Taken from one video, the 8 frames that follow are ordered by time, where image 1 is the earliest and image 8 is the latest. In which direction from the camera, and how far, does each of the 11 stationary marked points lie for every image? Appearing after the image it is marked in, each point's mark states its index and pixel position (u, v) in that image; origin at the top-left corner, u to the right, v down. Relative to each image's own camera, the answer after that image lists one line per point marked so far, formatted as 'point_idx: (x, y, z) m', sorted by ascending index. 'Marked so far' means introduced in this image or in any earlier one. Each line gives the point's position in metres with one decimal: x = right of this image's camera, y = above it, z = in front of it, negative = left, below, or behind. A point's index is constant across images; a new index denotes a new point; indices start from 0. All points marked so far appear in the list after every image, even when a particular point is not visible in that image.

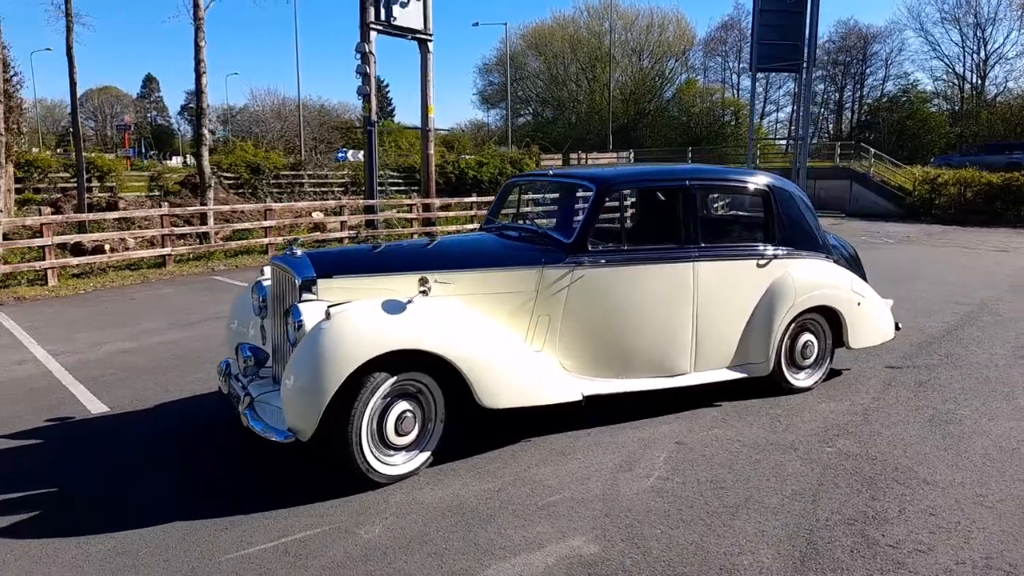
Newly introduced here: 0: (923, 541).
0: (+2.0, -1.2, +3.6) m
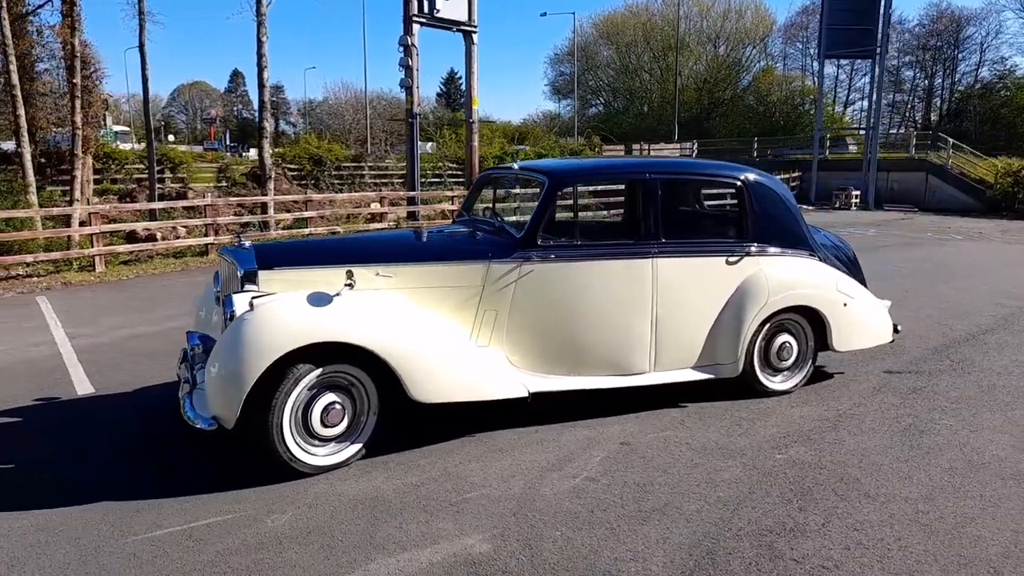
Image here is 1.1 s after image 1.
0: (+1.5, -1.2, +3.4) m
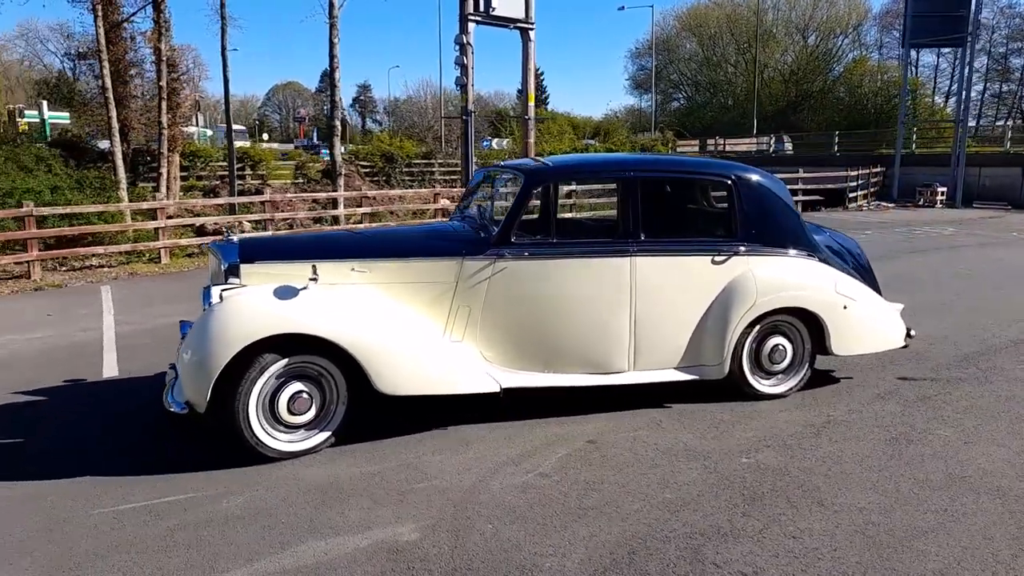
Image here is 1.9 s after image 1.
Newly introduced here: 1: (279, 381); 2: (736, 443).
0: (+1.1, -1.2, +3.3) m
1: (-1.4, -0.6, +4.4) m
2: (+1.4, -1.0, +4.7) m
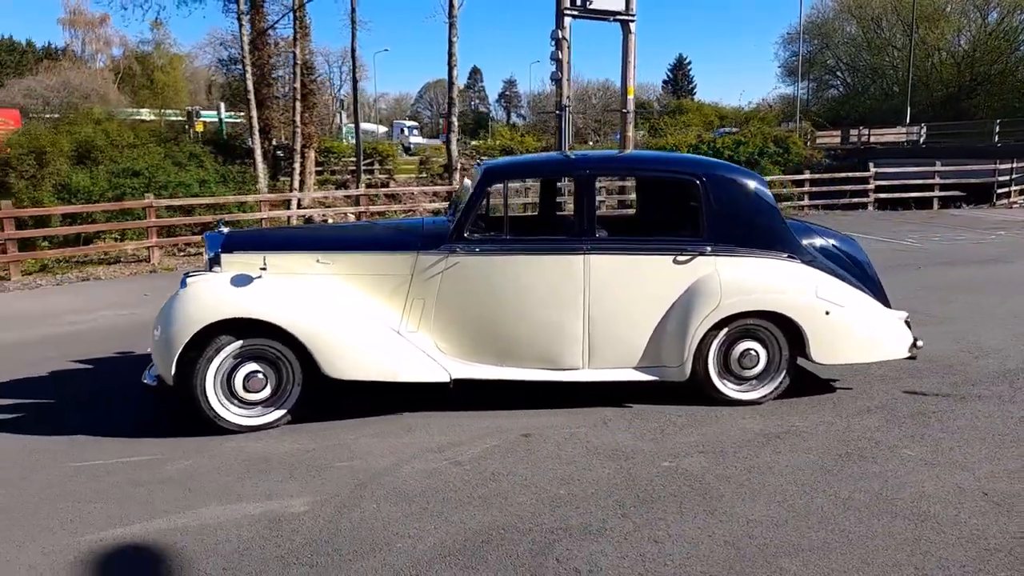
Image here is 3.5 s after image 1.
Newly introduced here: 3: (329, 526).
0: (+0.4, -1.2, +3.3) m
1: (-1.8, -0.5, +4.9) m
2: (+1.0, -1.0, +4.6) m
3: (-0.9, -1.2, +3.7) m
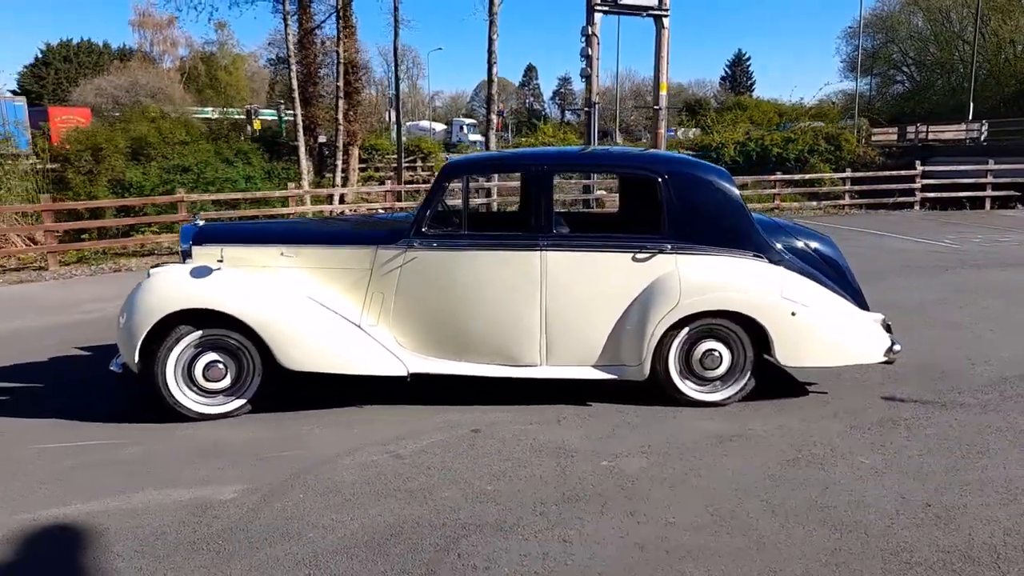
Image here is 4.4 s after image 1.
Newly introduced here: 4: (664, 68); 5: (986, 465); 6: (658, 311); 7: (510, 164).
0: (-0.1, -1.2, +3.3) m
1: (-2.2, -0.4, +5.0) m
2: (+0.6, -1.0, +4.6) m
3: (-1.3, -1.2, +3.8) m
4: (+3.9, +5.7, +19.0) m
5: (+2.7, -1.0, +4.2) m
6: (+1.0, -0.2, +5.0) m
7: (0.0, +0.9, +5.2) m
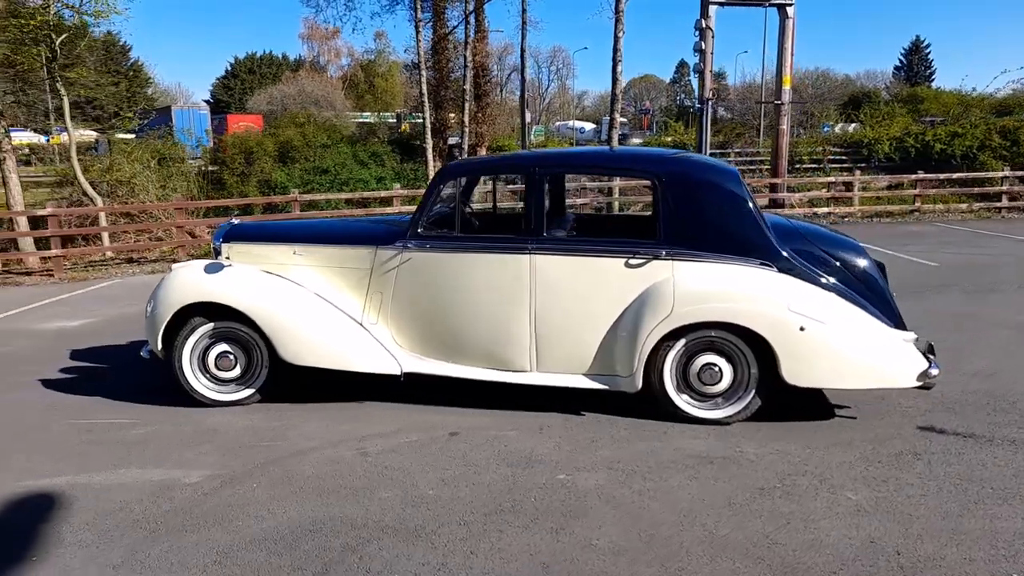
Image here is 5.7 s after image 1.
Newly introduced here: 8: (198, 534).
0: (-0.5, -1.2, +3.3) m
1: (-2.2, -0.4, +5.4) m
2: (+0.4, -1.0, +4.4) m
3: (-1.7, -1.1, +4.0) m
4: (+6.7, +5.5, +17.9) m
5: (+2.4, -1.1, +3.6) m
6: (+0.9, -0.2, +4.8) m
7: (0.0, +0.9, +5.1) m
8: (-1.5, -1.2, +3.6) m
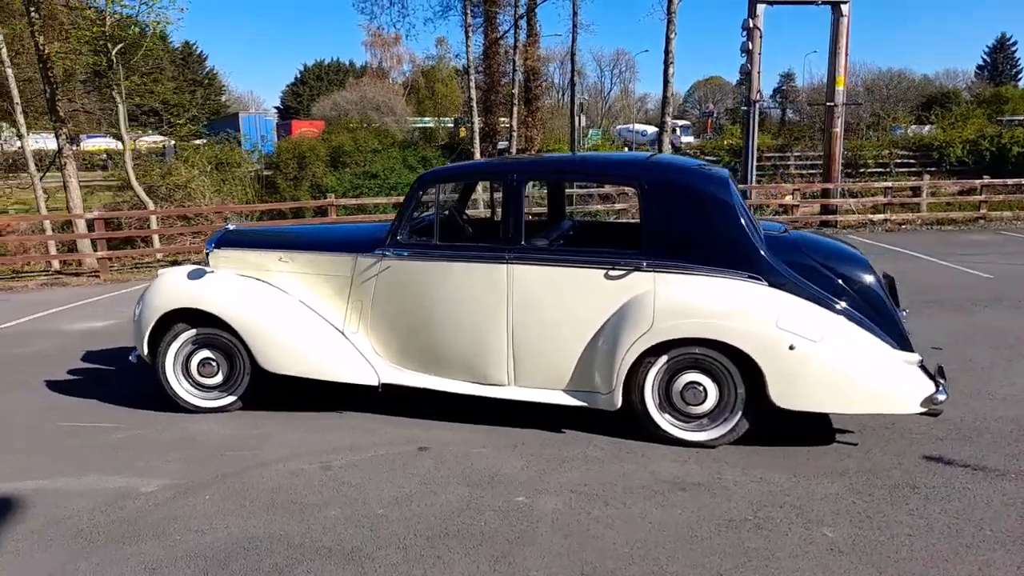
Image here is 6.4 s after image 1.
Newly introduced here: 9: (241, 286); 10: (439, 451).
0: (-0.9, -1.3, +3.1) m
1: (-2.3, -0.4, +5.4) m
2: (+0.2, -1.1, +4.2) m
3: (-1.9, -1.2, +3.9) m
4: (+7.6, +5.3, +17.1) m
5: (+2.1, -1.2, +3.3) m
6: (+0.7, -0.3, +4.5) m
7: (-0.2, +0.8, +5.0) m
8: (-1.8, -1.2, +3.5) m
9: (-2.0, 0.0, +5.3) m
10: (-0.4, -1.0, +4.6) m
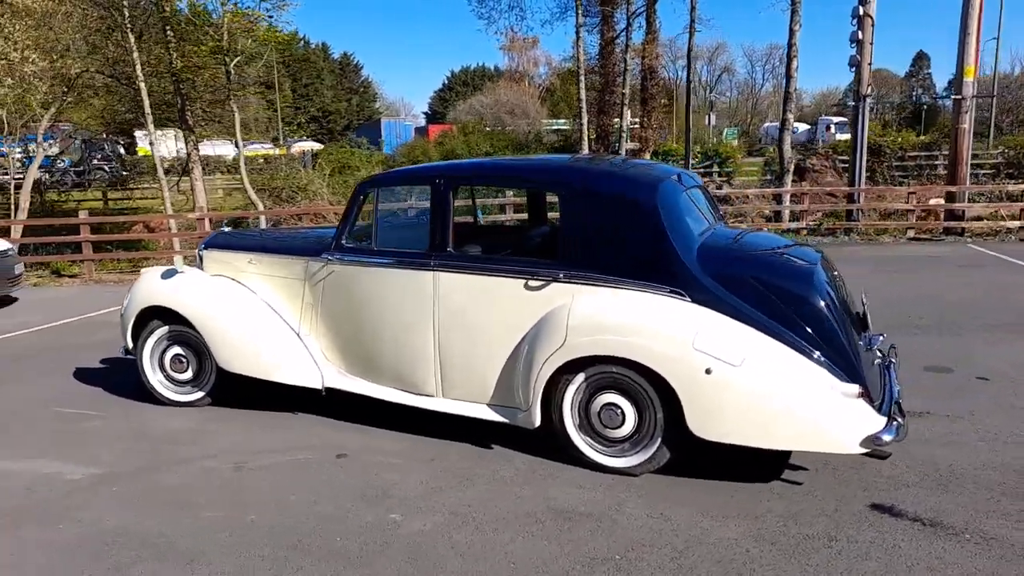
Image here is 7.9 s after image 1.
0: (-1.6, -1.3, +3.2) m
1: (-2.7, -0.4, +5.6) m
2: (-0.4, -1.1, +4.0) m
3: (-2.5, -1.2, +4.2) m
4: (+9.5, +5.0, +15.3) m
5: (+1.3, -1.3, +2.7) m
6: (+0.2, -0.4, +4.2) m
7: (-0.6, +0.7, +4.8) m
8: (-2.5, -1.2, +3.7) m
9: (-2.3, 0.0, +5.6) m
10: (-1.0, -1.1, +4.6) m
